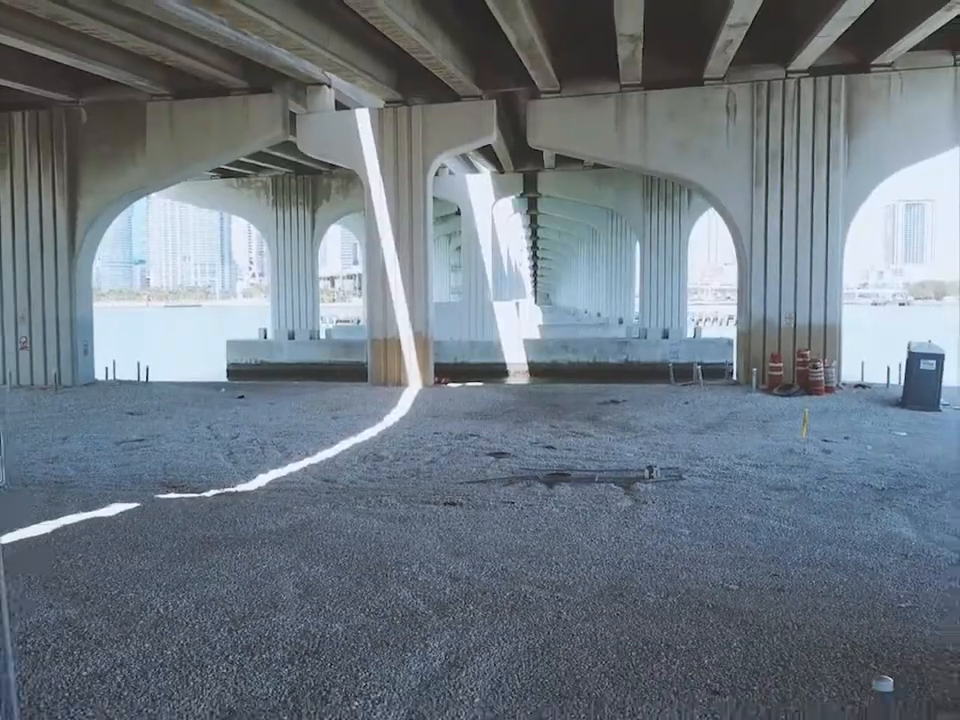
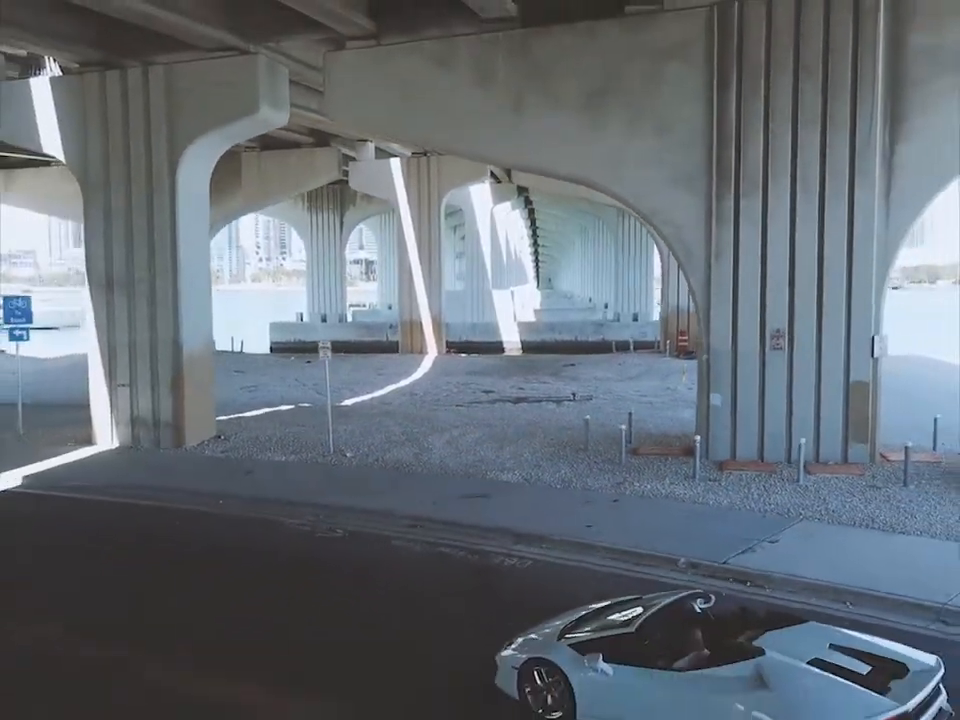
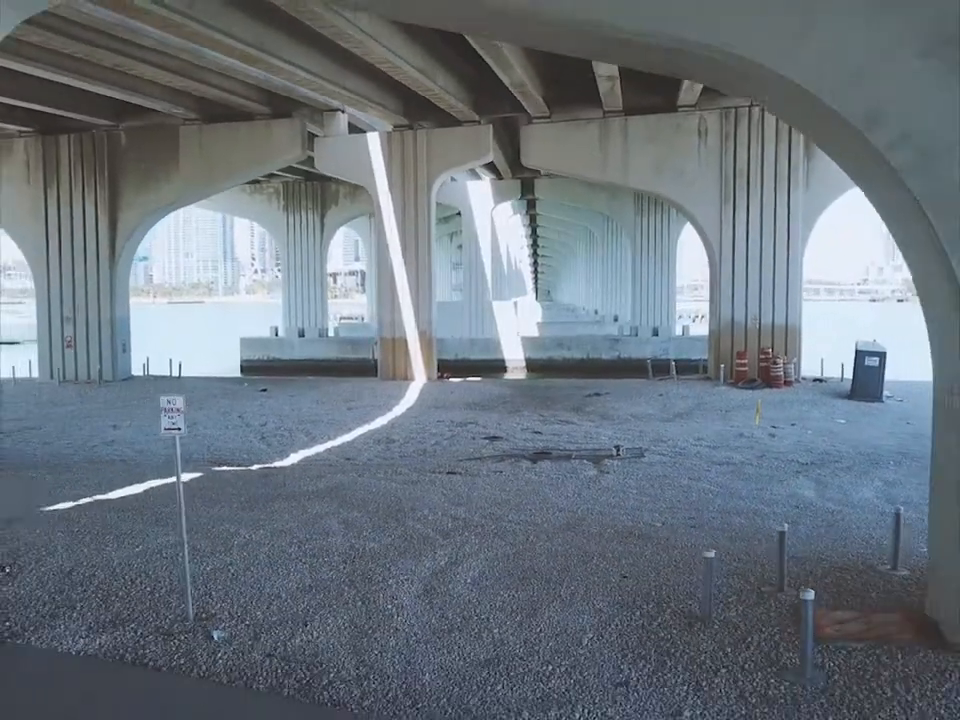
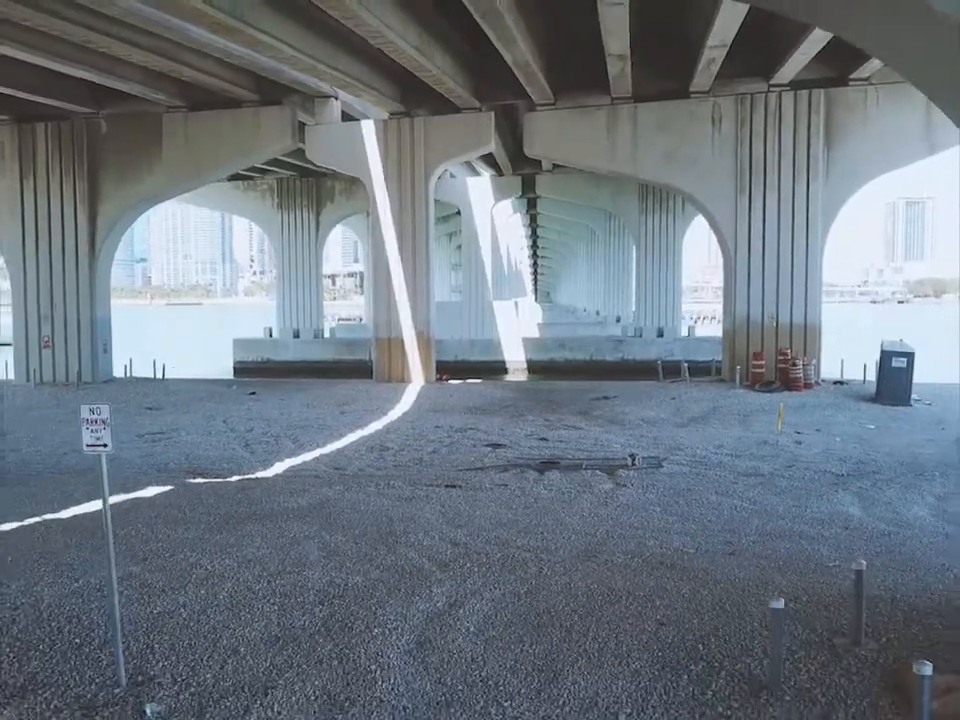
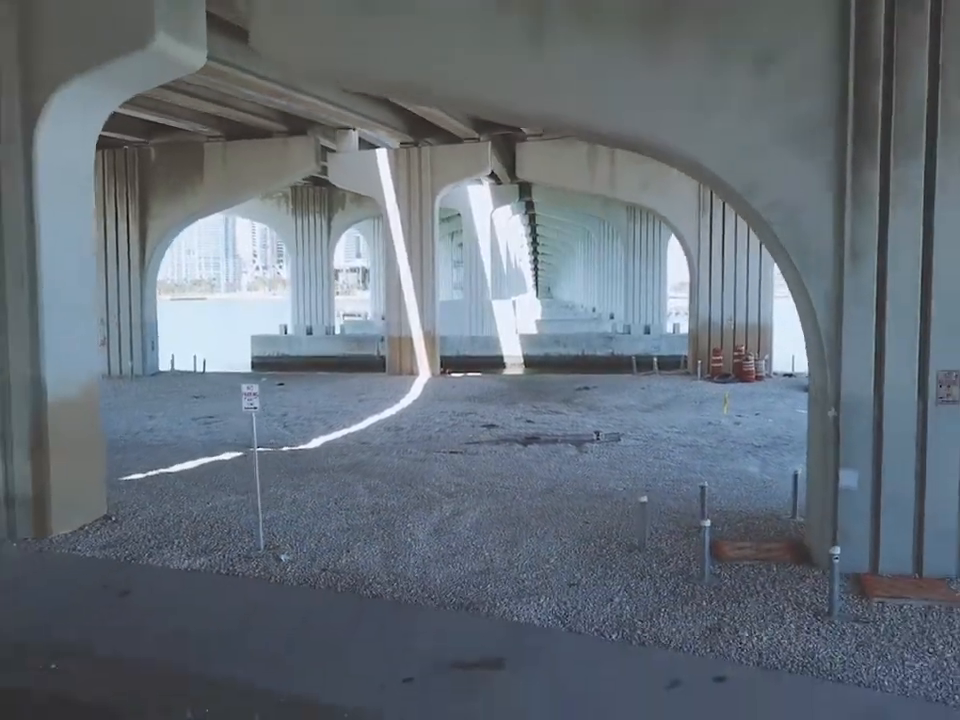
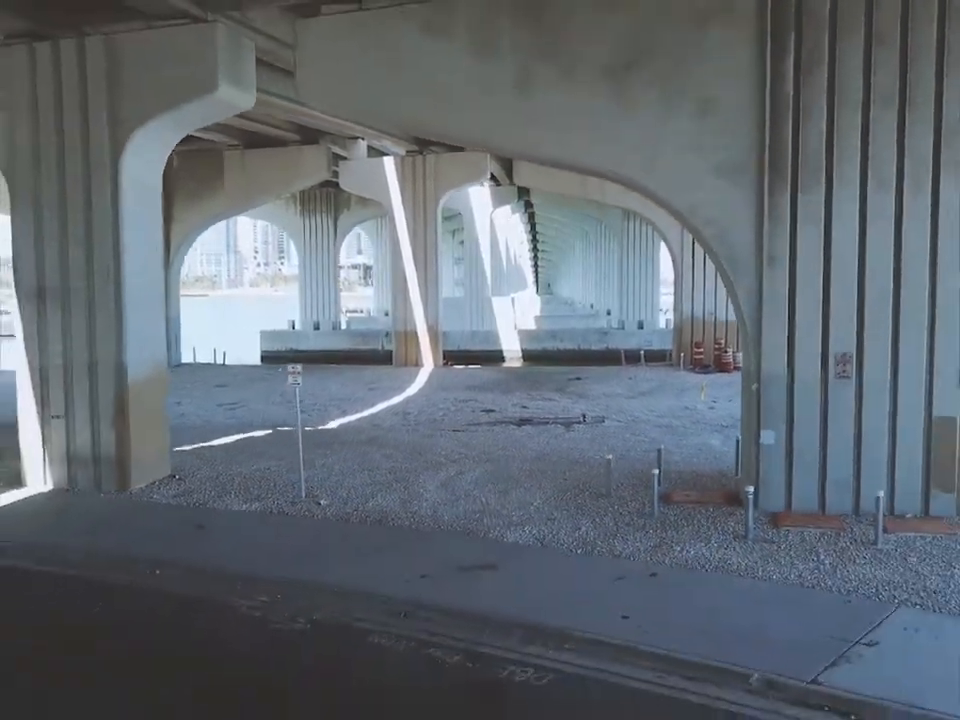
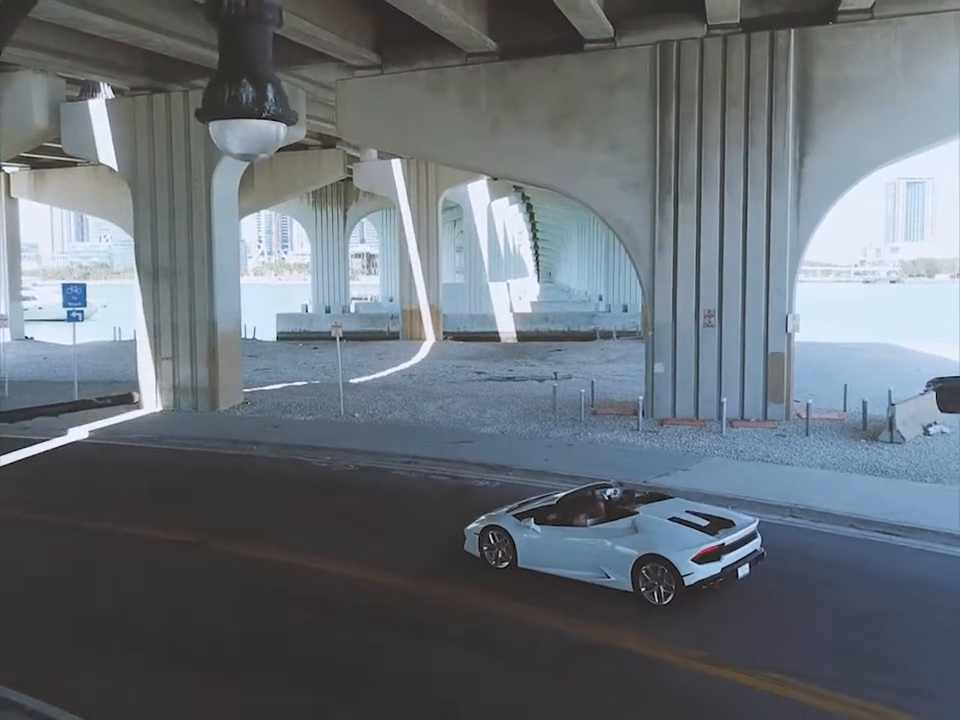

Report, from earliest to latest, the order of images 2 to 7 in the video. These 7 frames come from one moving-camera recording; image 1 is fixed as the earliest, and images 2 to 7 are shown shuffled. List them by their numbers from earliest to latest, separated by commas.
4, 3, 5, 6, 2, 7
